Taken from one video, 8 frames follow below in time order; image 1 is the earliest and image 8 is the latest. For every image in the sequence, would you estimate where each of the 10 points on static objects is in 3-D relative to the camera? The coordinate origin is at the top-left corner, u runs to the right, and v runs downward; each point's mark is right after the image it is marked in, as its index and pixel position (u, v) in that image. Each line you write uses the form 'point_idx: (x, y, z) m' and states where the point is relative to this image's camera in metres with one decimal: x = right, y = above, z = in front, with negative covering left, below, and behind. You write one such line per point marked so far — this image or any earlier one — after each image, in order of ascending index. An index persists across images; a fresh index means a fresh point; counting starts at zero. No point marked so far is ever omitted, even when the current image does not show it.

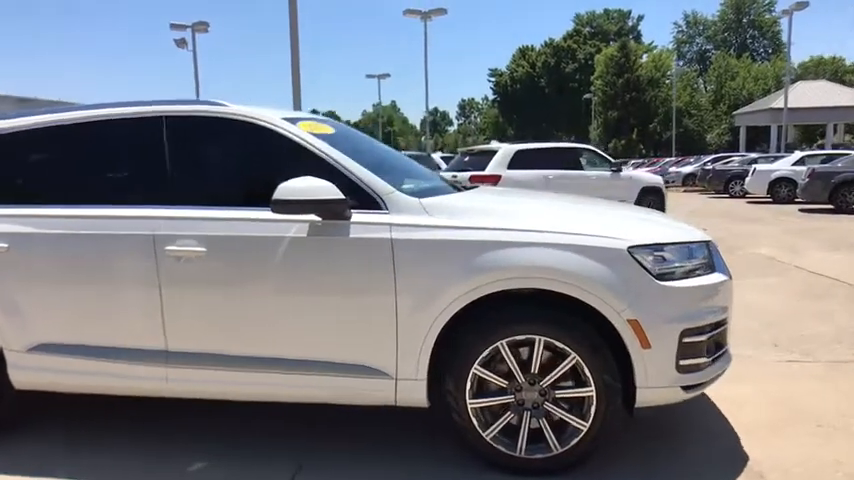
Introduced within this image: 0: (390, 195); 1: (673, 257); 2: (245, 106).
0: (-0.2, +0.2, +3.4) m
1: (+1.2, -0.1, +3.3) m
2: (-1.0, +0.7, +3.7) m
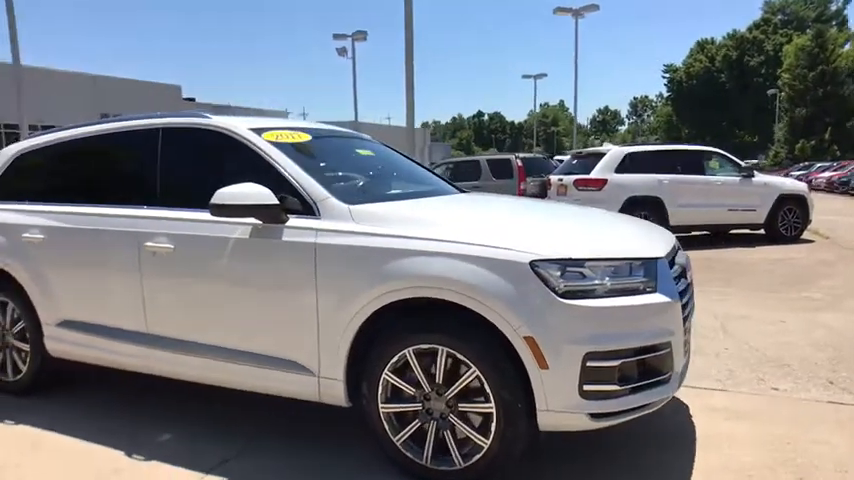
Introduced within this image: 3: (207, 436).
0: (-0.6, +0.2, +3.6) m
1: (+0.8, -0.2, +3.1) m
2: (-1.3, +0.7, +4.1) m
3: (-1.3, -1.1, +3.9) m
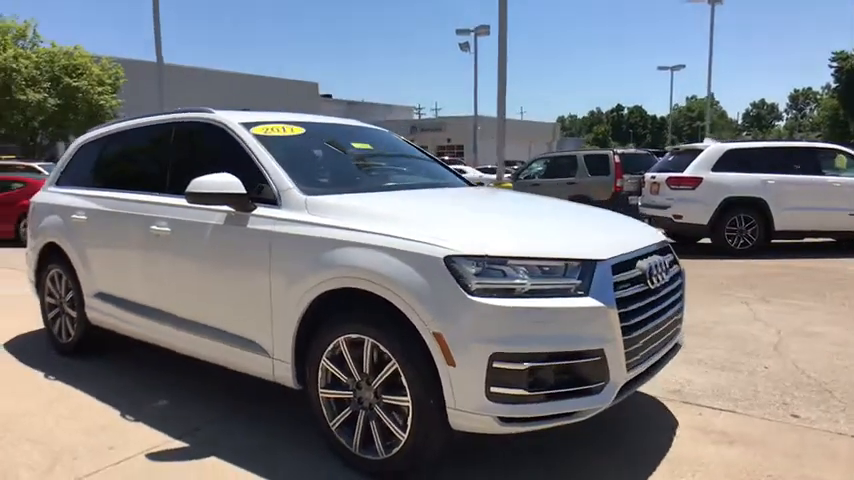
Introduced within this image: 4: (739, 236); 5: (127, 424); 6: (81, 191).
0: (-0.8, +0.3, +3.7) m
1: (+0.4, -0.1, +3.0) m
2: (-1.3, +0.8, +4.4) m
3: (-1.4, -1.0, +4.2) m
4: (+4.4, 0.0, +9.6) m
5: (-1.8, -1.1, +4.0) m
6: (-2.6, +0.4, +5.0) m
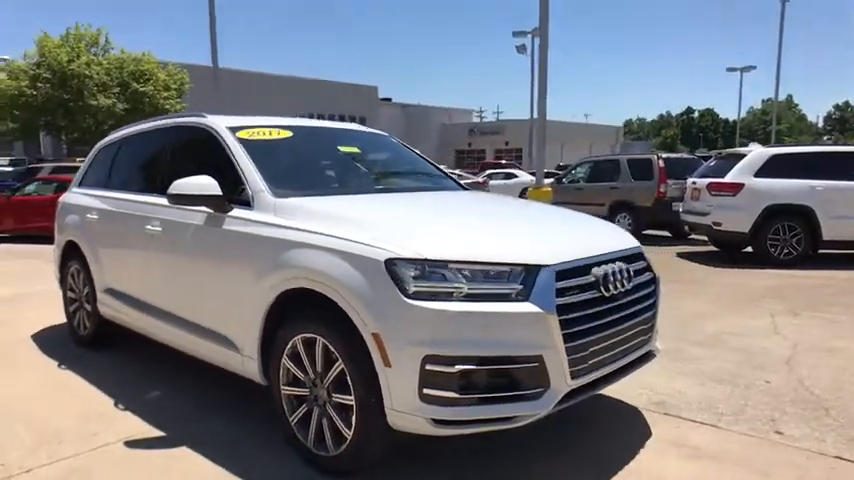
0: (-1.0, +0.3, +3.9) m
1: (+0.1, -0.2, +3.0) m
2: (-1.4, +0.8, +4.6) m
3: (-1.6, -1.0, +4.4) m
4: (+4.8, -0.1, +9.1) m
5: (-1.9, -1.1, +4.2) m
6: (-2.6, +0.4, +5.3) m
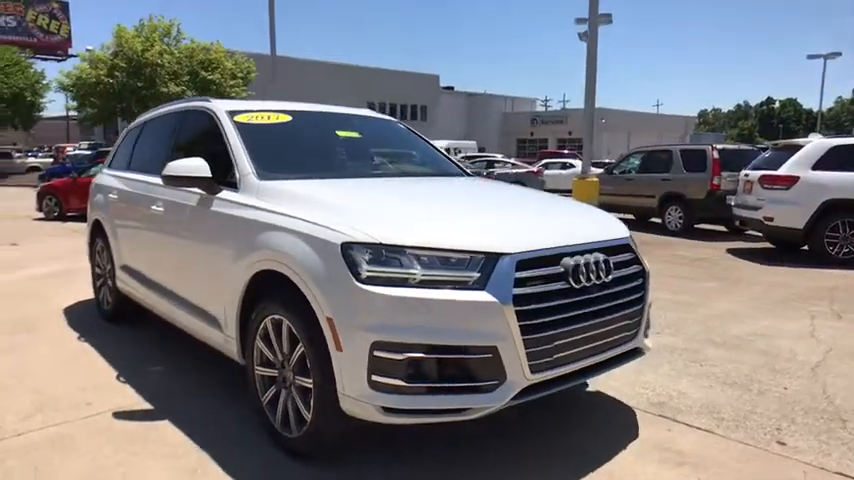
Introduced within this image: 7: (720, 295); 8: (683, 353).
0: (-1.0, +0.4, +3.9) m
1: (-0.1, -0.1, +2.9) m
2: (-1.4, +1.0, +4.6) m
3: (-1.7, -0.9, +4.5) m
4: (+5.3, 0.0, +8.5) m
5: (-2.0, -0.9, +4.4) m
6: (-2.5, +0.6, +5.5) m
7: (+3.0, -0.6, +6.9) m
8: (+1.9, -0.9, +5.1) m
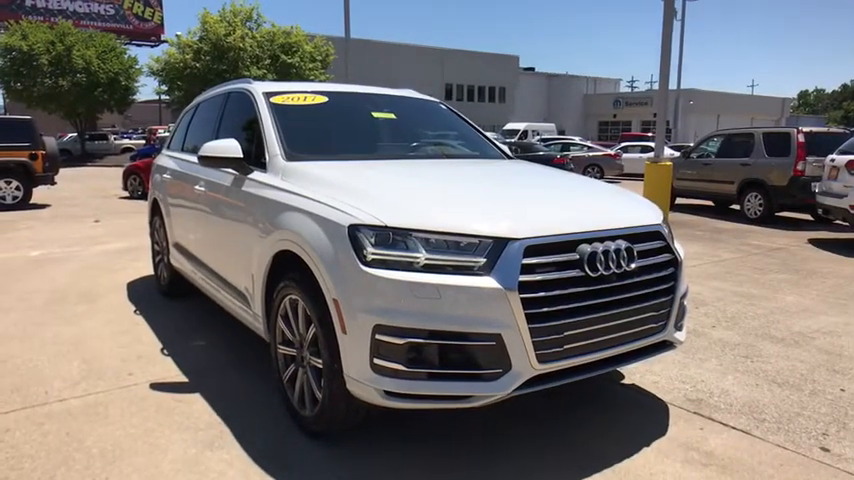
0: (-0.9, +0.5, +4.0) m
1: (0.0, 0.0, +2.9) m
2: (-1.2, +1.1, +4.7) m
3: (-1.4, -0.7, +4.7) m
4: (+5.9, 0.0, +7.8) m
5: (-1.8, -0.8, +4.6) m
6: (-2.2, +0.7, +5.8) m
7: (+3.5, -0.5, +6.5) m
8: (+2.2, -0.8, +4.8) m
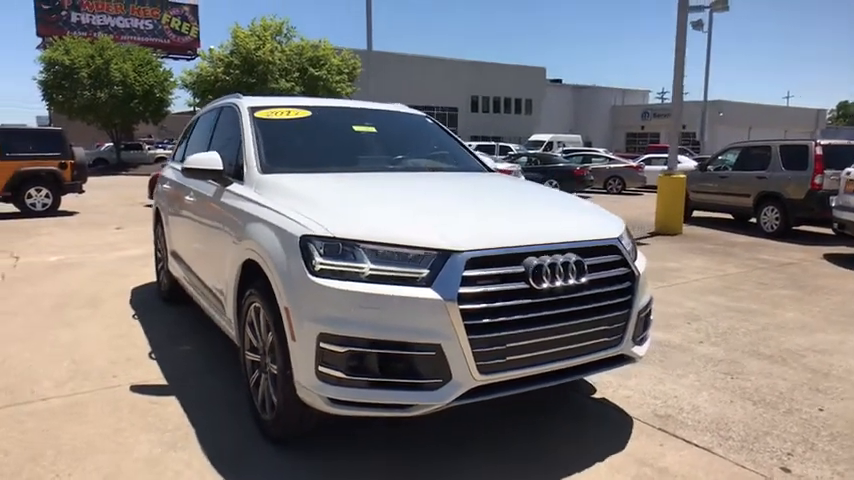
0: (-1.1, +0.4, +4.1) m
1: (-0.3, -0.1, +3.0) m
2: (-1.3, +1.0, +4.9) m
3: (-1.6, -0.8, +4.8) m
4: (+5.9, -0.1, +7.5) m
5: (-2.0, -0.8, +4.7) m
6: (-2.2, +0.7, +6.0) m
7: (+3.5, -0.6, +6.4) m
8: (+2.0, -0.9, +4.7) m
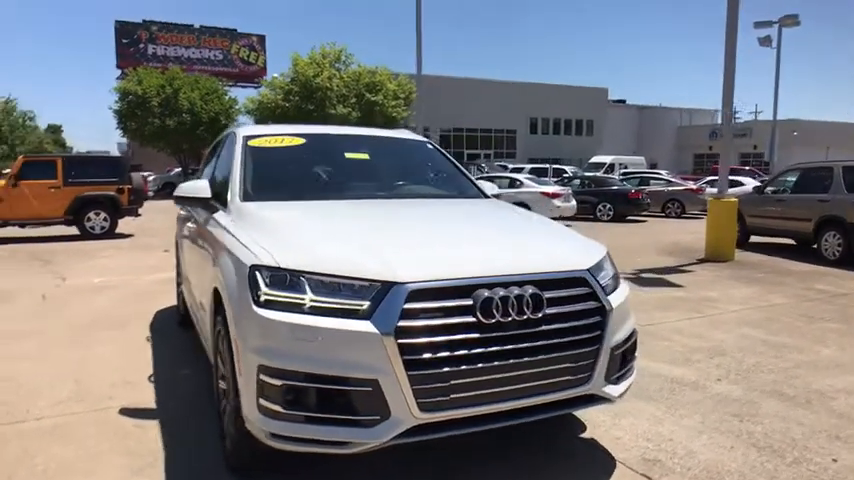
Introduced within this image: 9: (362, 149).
0: (-1.2, +0.3, +4.1) m
1: (-0.5, -0.2, +2.9) m
2: (-1.3, +0.9, +4.9) m
3: (-1.6, -1.0, +4.9) m
4: (+6.2, -0.5, +6.7) m
5: (-2.0, -1.0, +4.8) m
6: (-2.1, +0.4, +6.1) m
7: (+3.5, -0.9, +5.9) m
8: (+2.0, -1.1, +4.4) m
9: (-0.5, +0.7, +4.9) m
